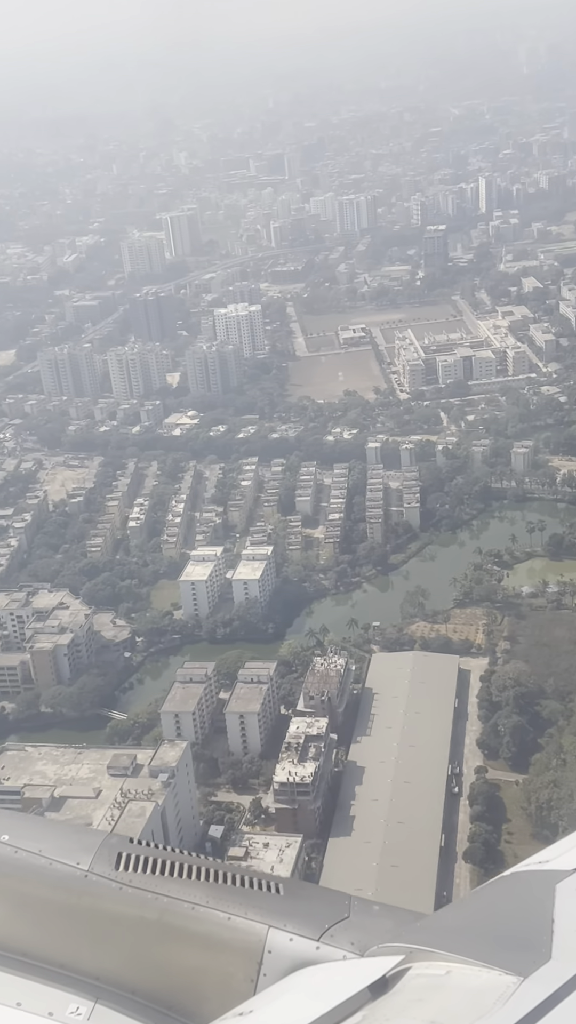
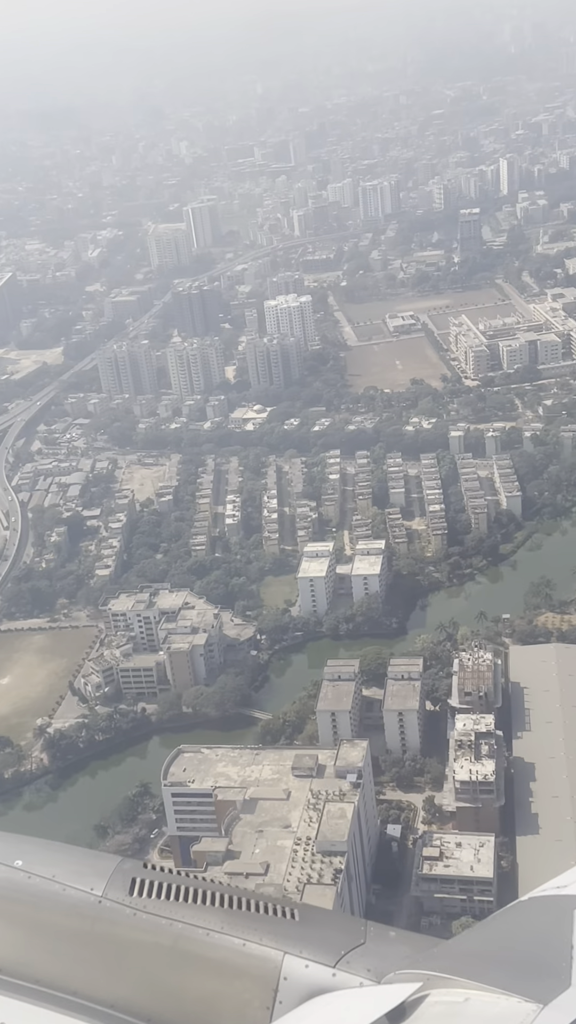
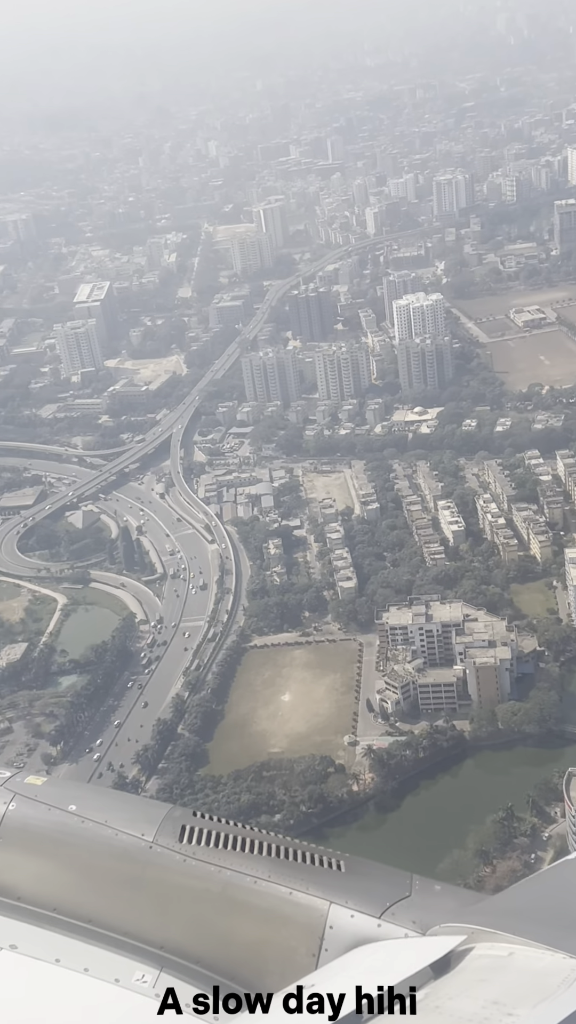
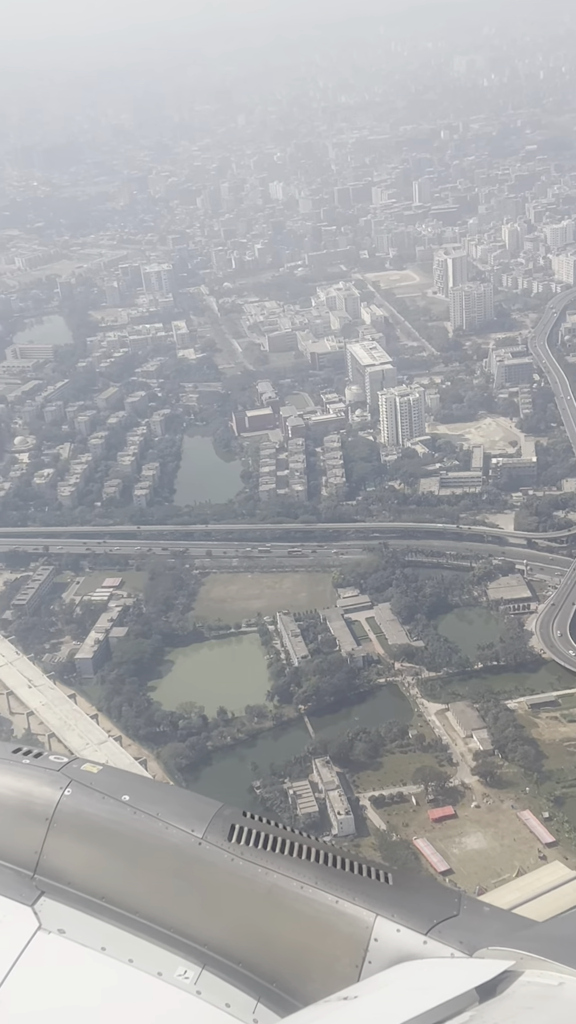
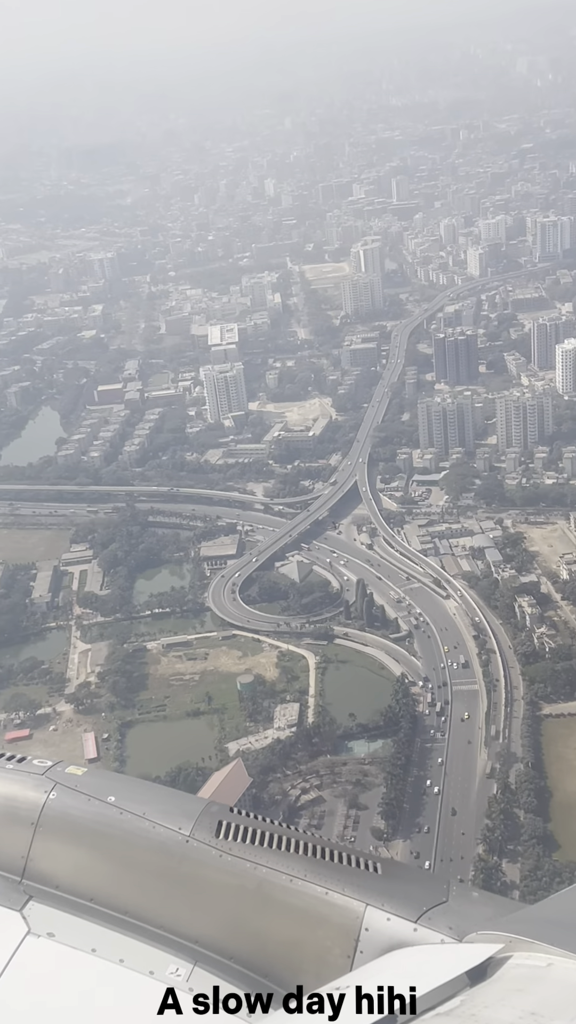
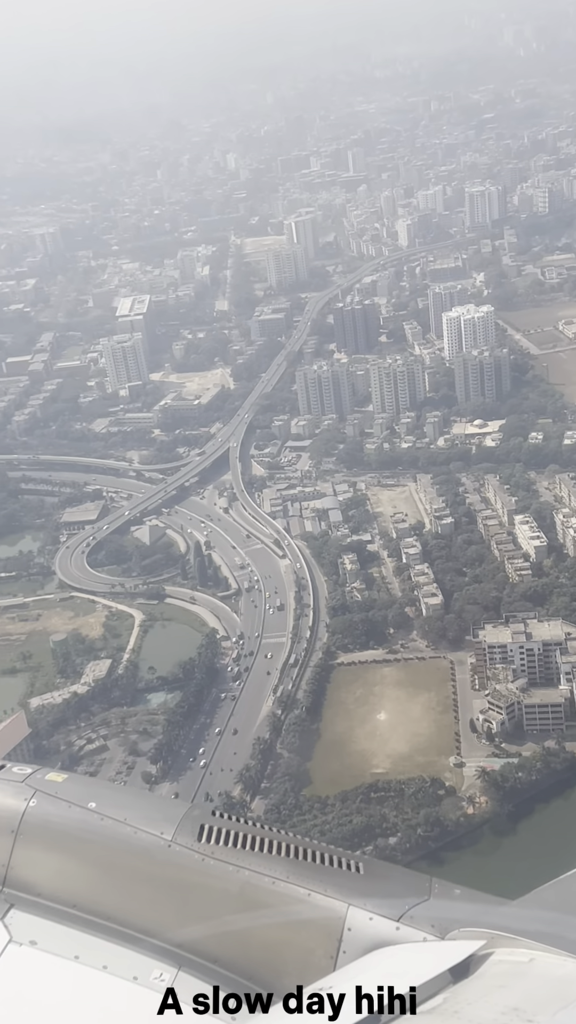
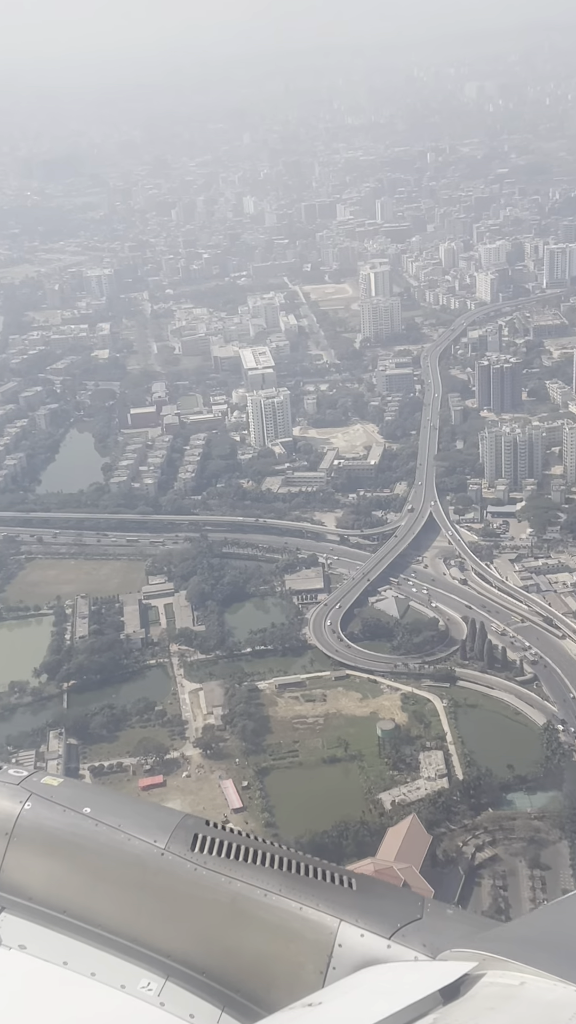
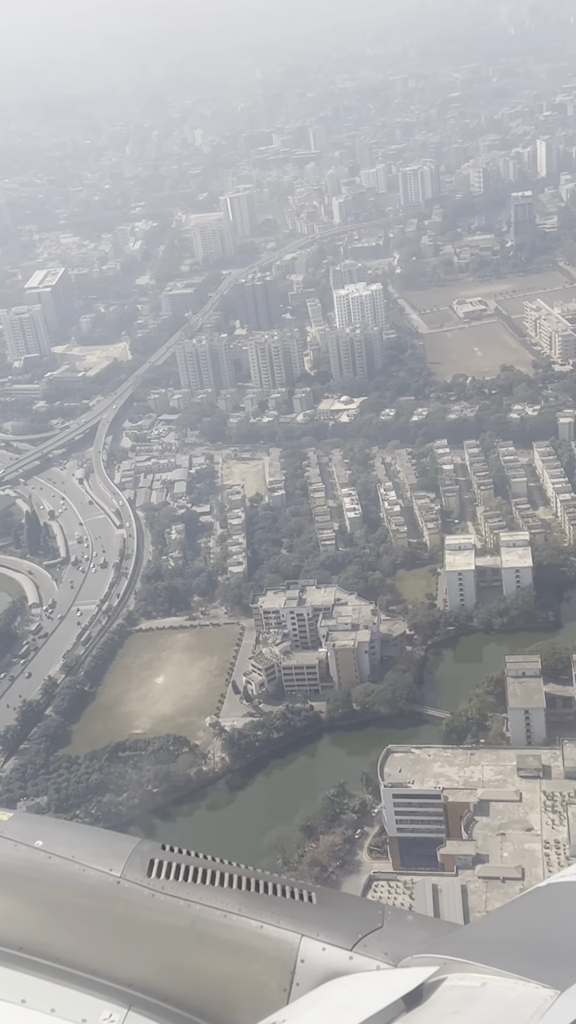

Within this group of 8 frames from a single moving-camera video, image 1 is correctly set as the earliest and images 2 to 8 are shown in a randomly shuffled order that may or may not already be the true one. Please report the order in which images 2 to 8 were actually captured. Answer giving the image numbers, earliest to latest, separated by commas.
2, 8, 3, 6, 5, 7, 4
